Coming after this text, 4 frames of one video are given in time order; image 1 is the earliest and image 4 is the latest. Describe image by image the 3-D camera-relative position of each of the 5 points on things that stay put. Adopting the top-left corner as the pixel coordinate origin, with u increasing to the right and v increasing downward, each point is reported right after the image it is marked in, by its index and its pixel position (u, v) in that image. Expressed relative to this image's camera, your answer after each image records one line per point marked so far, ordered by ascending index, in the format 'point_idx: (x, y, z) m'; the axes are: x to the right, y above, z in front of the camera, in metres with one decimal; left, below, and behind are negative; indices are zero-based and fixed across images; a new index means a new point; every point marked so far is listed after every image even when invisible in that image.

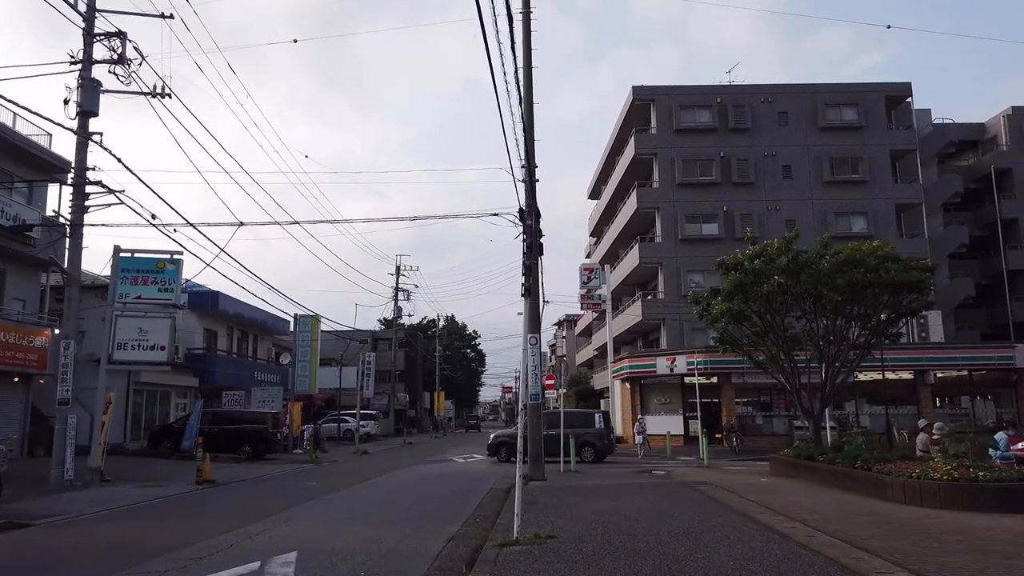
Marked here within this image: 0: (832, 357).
0: (+8.3, -1.8, +19.4) m
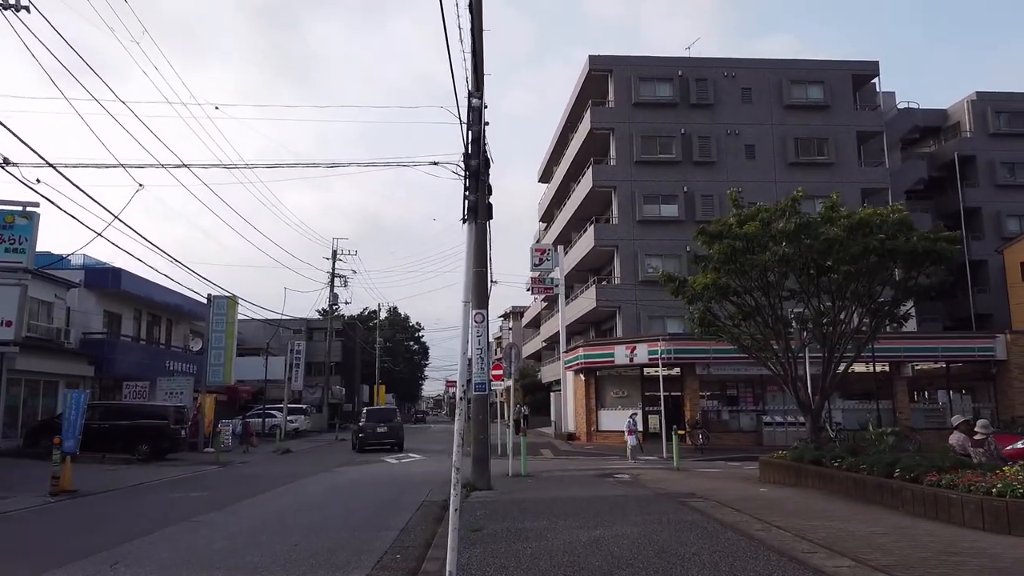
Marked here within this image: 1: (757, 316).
0: (+7.0, -1.2, +16.3) m
1: (+5.4, -0.6, +16.8) m
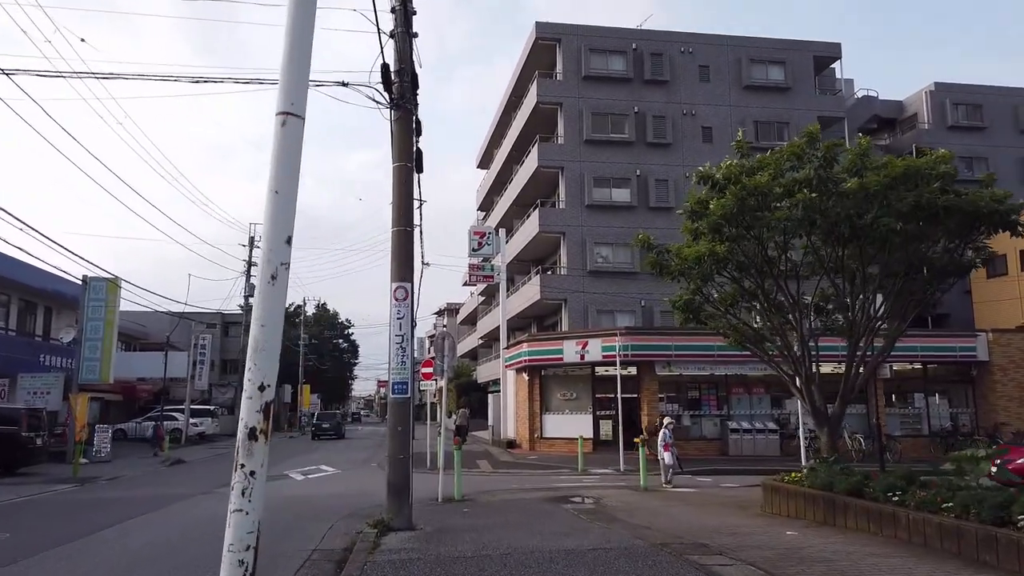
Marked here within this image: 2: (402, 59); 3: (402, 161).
0: (+5.9, -0.8, +12.8) m
1: (+4.3, -0.2, +13.1) m
2: (-1.7, +3.5, +11.6) m
3: (-1.7, +2.0, +11.9) m
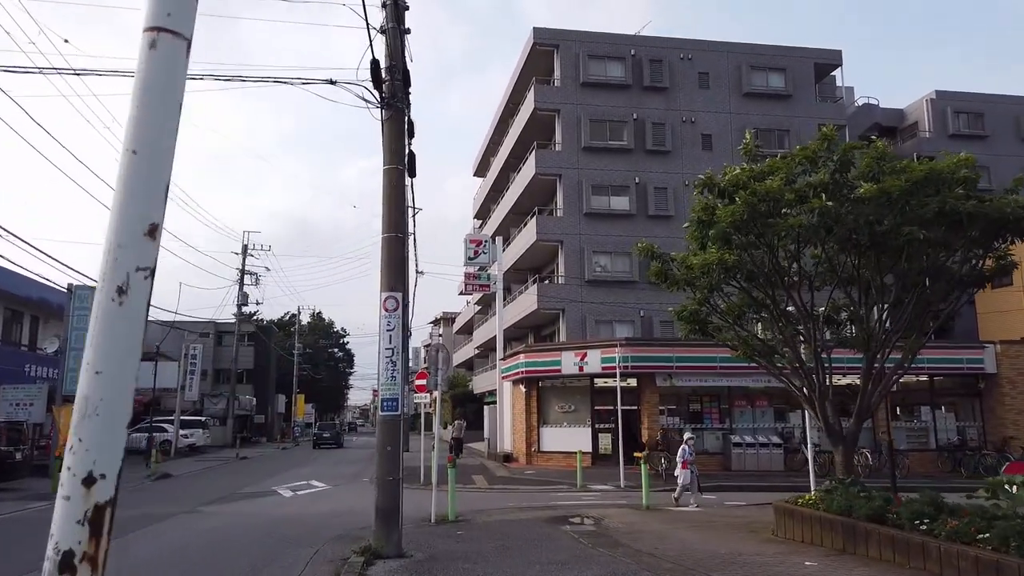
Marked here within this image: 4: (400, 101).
0: (+5.8, -1.0, +12.1) m
1: (+4.2, -0.3, +12.5) m
2: (-1.7, +3.4, +11.0) m
3: (-1.8, +1.9, +11.2) m
4: (-1.7, +2.8, +11.2) m
